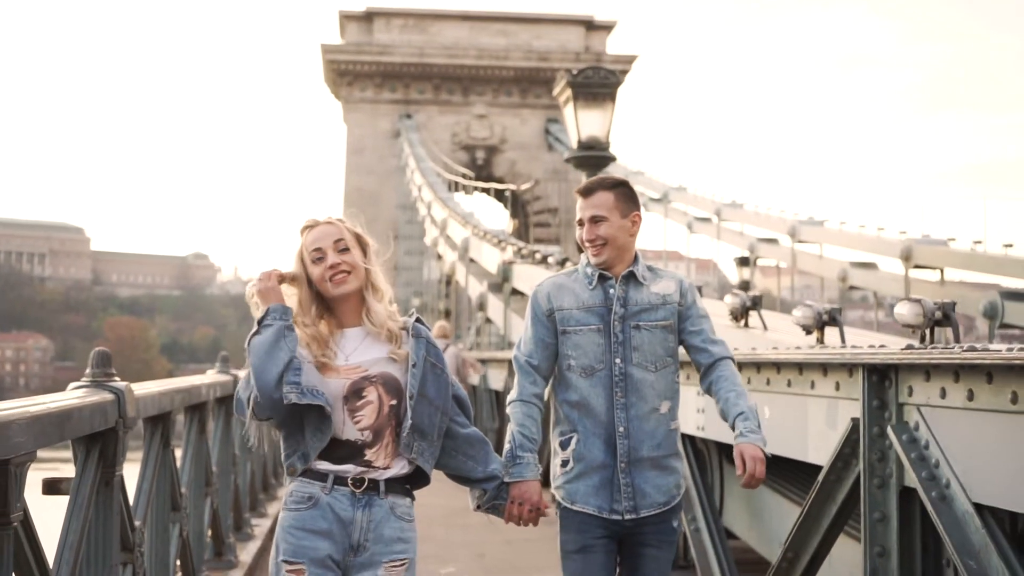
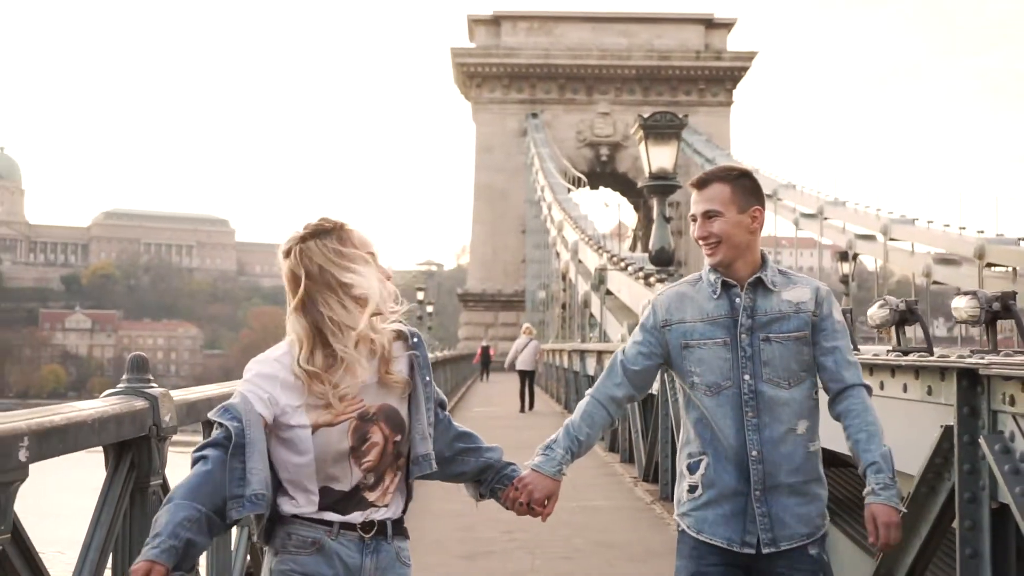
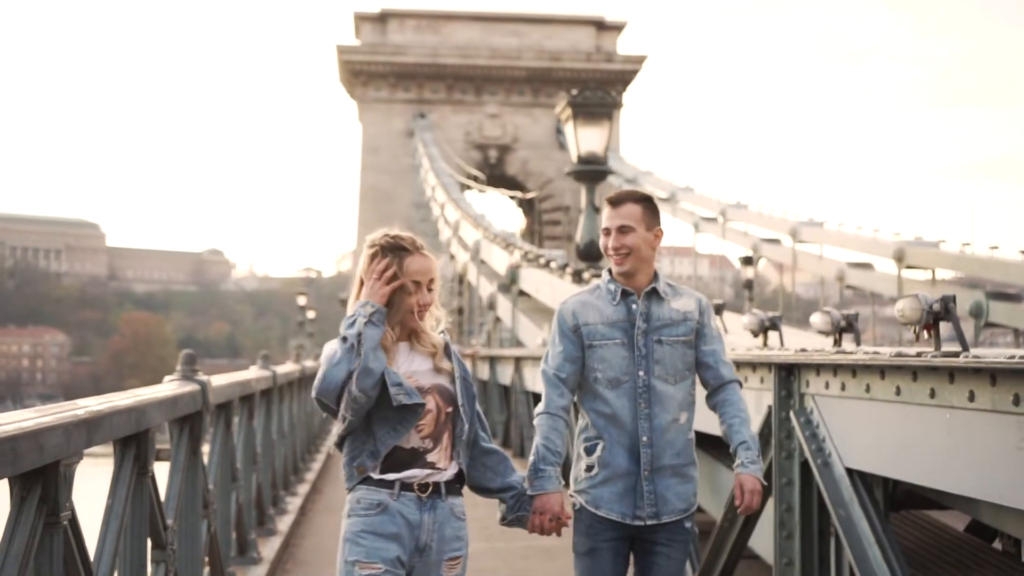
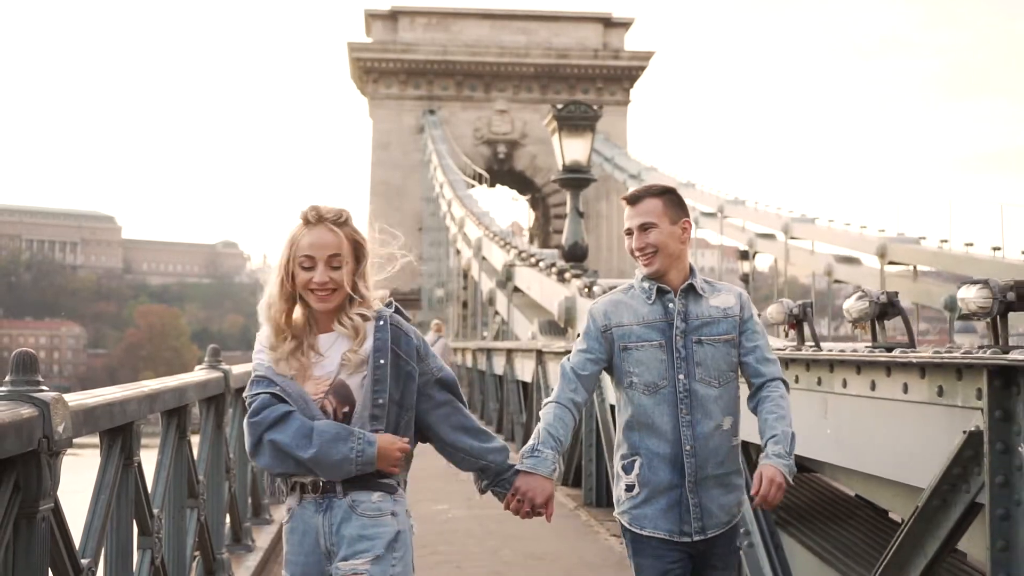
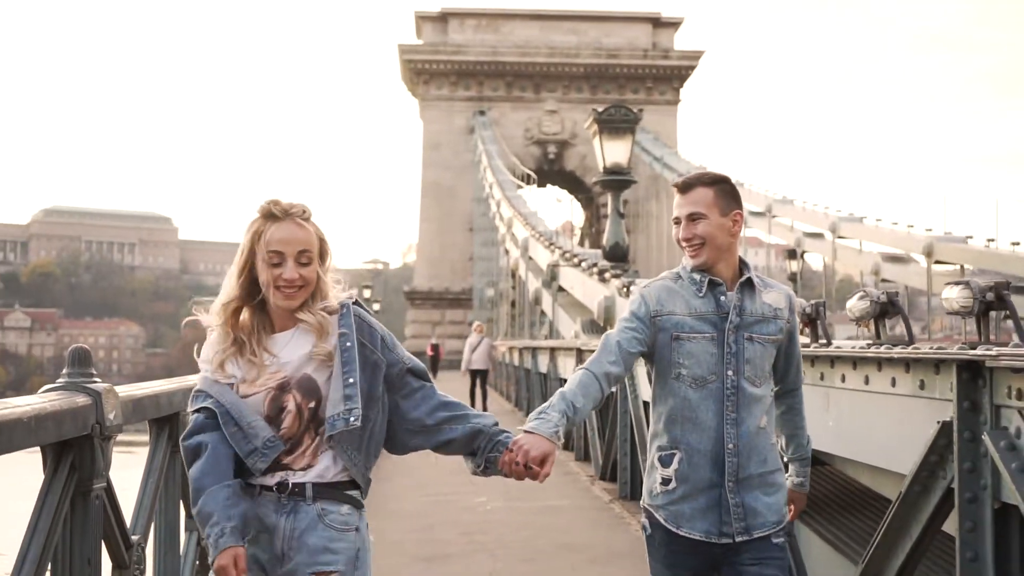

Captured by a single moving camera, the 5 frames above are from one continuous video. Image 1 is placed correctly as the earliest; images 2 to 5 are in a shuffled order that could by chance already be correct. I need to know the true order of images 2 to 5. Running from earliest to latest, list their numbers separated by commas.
3, 4, 5, 2
